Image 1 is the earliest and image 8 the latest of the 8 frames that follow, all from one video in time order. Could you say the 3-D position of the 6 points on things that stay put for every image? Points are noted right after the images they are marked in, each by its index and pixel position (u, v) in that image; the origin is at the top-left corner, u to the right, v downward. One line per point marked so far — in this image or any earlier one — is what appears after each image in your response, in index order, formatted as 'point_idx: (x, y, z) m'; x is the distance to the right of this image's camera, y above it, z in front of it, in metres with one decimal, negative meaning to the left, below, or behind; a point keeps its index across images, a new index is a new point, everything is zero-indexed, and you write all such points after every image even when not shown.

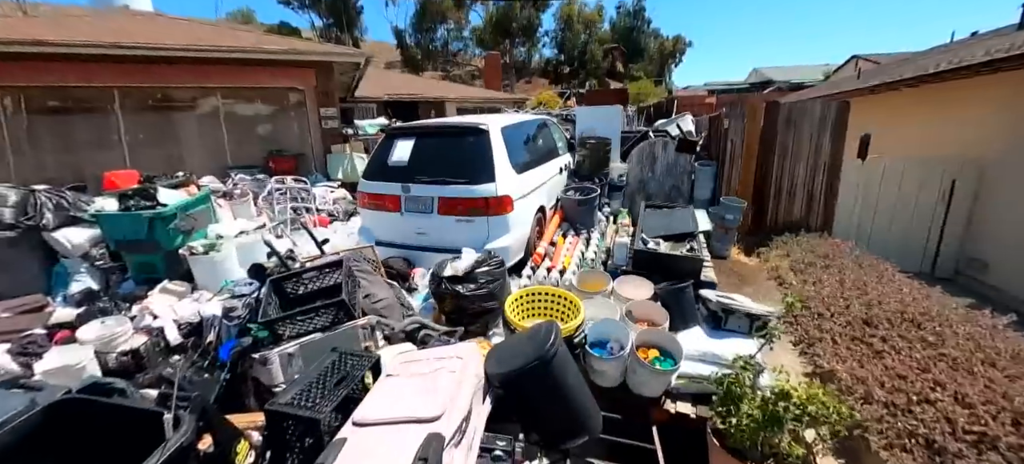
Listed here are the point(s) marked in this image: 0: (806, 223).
0: (+3.9, +0.1, +5.6) m
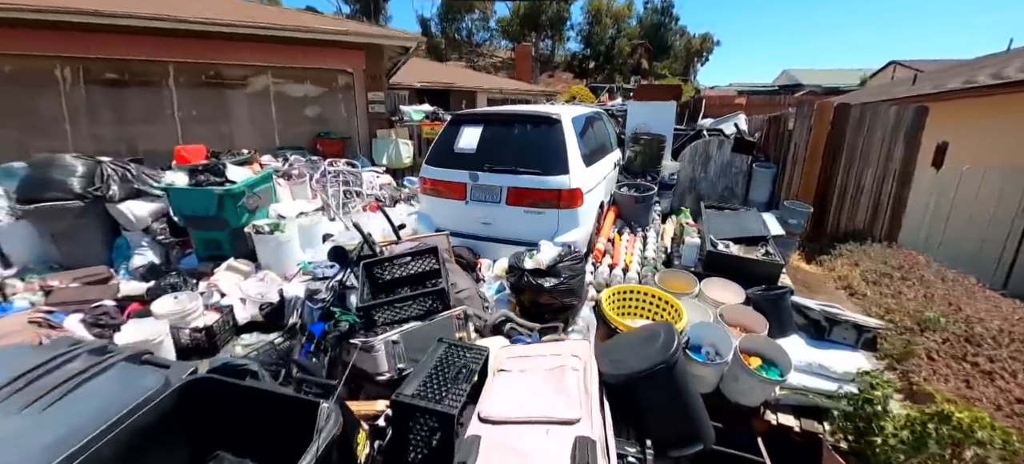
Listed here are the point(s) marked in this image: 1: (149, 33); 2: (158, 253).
0: (+4.6, 0.0, +5.3) m
1: (-5.0, +2.7, +5.6) m
2: (-3.7, -0.2, +4.3) m
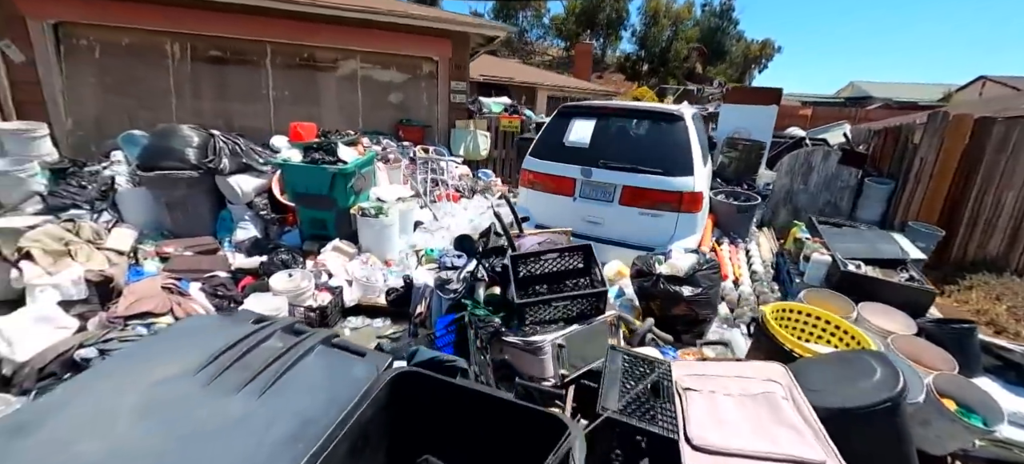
0: (+5.7, -0.4, +4.8) m
1: (-3.7, +3.0, +5.7) m
2: (-2.7, +0.1, +4.4) m
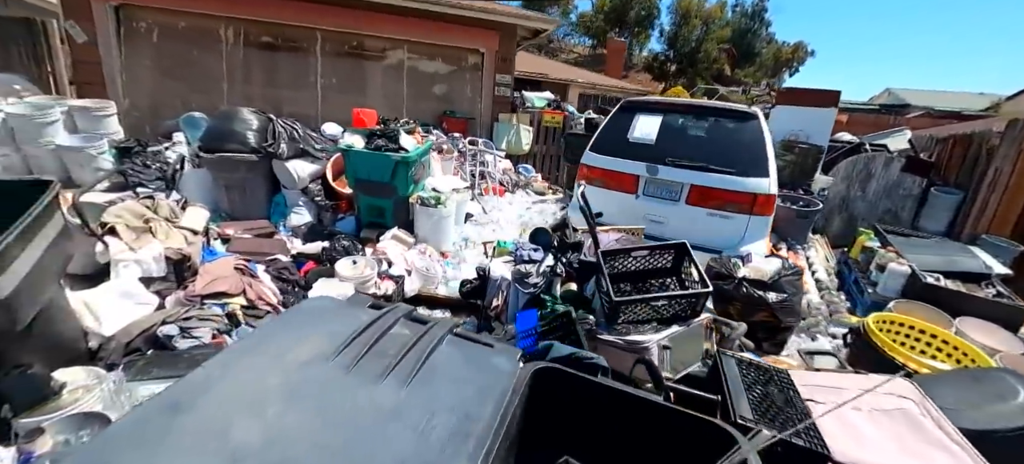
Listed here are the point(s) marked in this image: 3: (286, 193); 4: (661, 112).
0: (+6.2, -0.6, +4.5) m
1: (-2.9, +3.2, +5.7) m
2: (-2.1, +0.2, +4.4) m
3: (-2.3, +0.4, +4.3) m
4: (+1.4, +1.1, +3.9) m
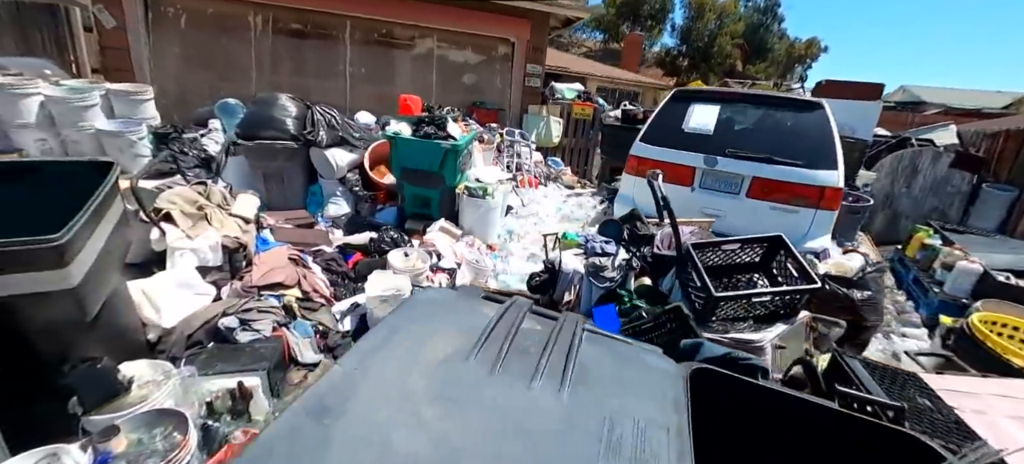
0: (+6.6, -0.5, +4.3) m
1: (-2.4, +3.3, +5.6) m
2: (-1.6, +0.3, +4.2) m
3: (-1.9, +0.5, +4.2) m
4: (+1.8, +1.2, +3.7) m
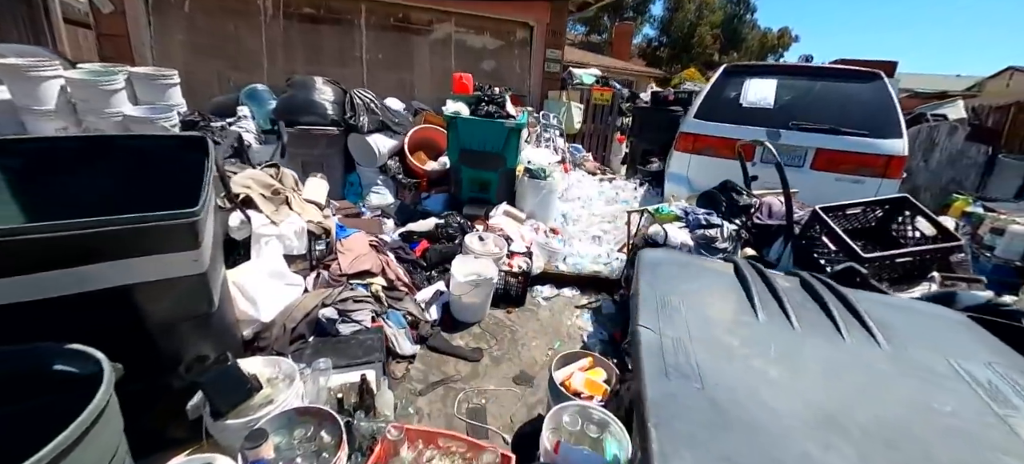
0: (+7.1, -0.1, +4.5) m
1: (-2.1, +3.4, +5.3) m
2: (-1.2, +0.4, +4.0) m
3: (-1.4, +0.6, +4.0) m
4: (+2.3, +1.4, +3.7) m
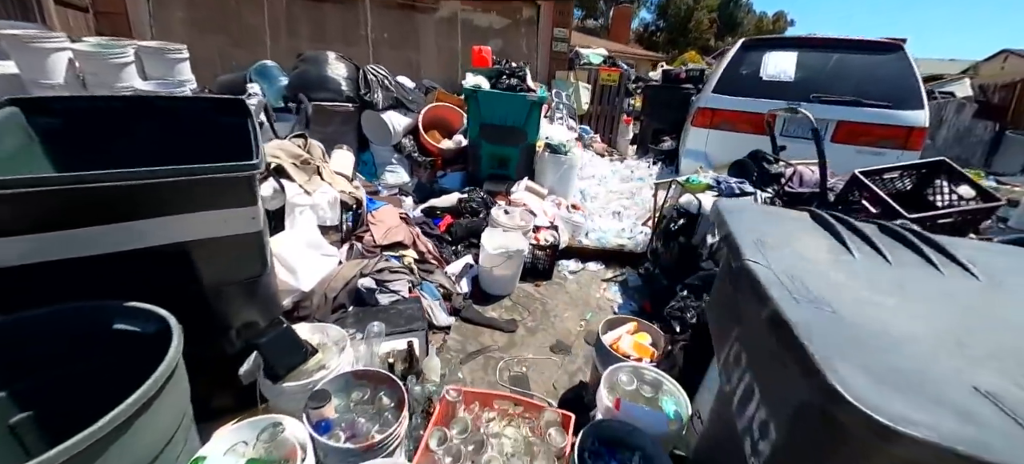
0: (+7.3, +0.2, +4.6) m
1: (-2.0, +3.6, +5.2) m
2: (-1.0, +0.6, +4.0) m
3: (-1.2, +0.8, +3.9) m
4: (+2.5, +1.6, +3.6) m
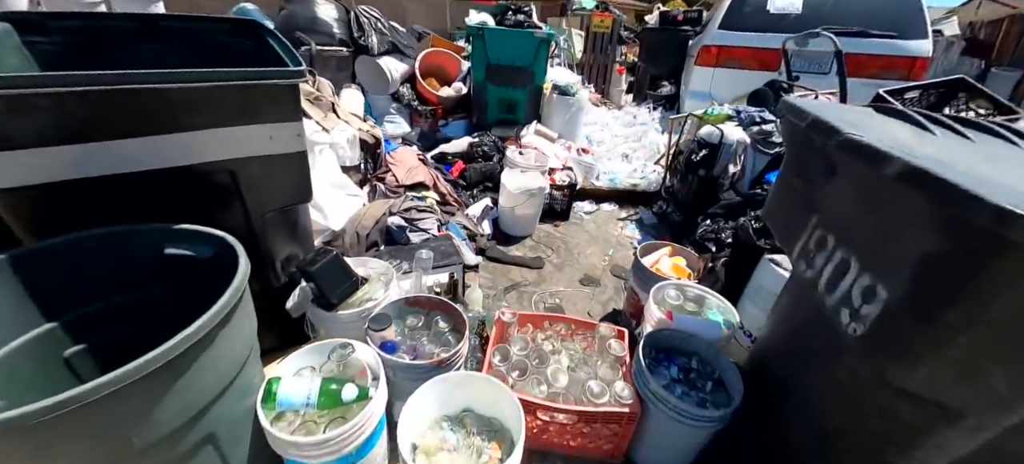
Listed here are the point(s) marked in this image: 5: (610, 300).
0: (+7.3, +1.0, +4.9) m
1: (-2.1, +4.1, +4.7) m
2: (-1.0, +1.0, +3.8) m
3: (-1.2, +1.2, +3.7) m
4: (+2.5, +2.2, +3.6) m
5: (+0.5, -0.3, +2.2) m
